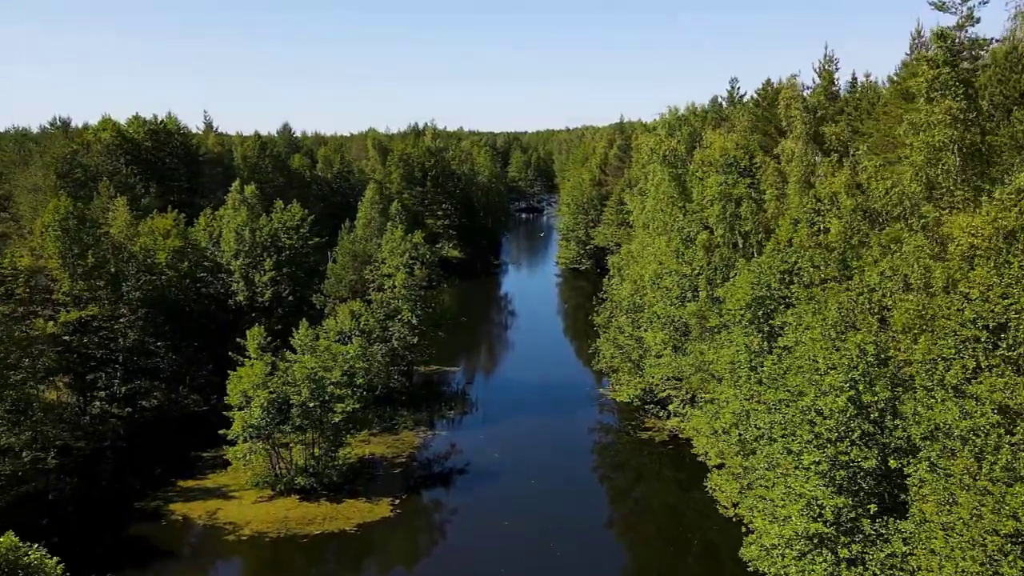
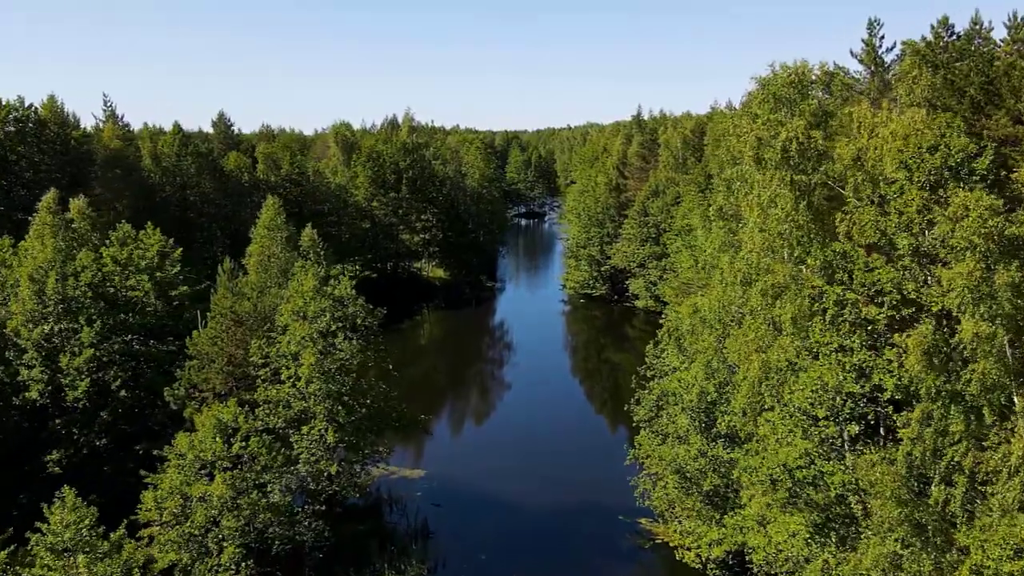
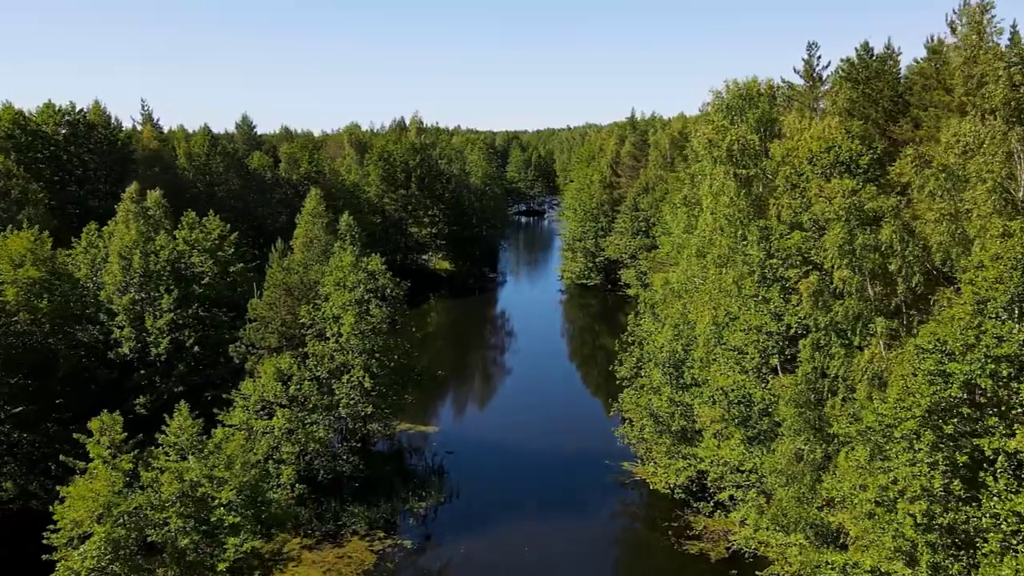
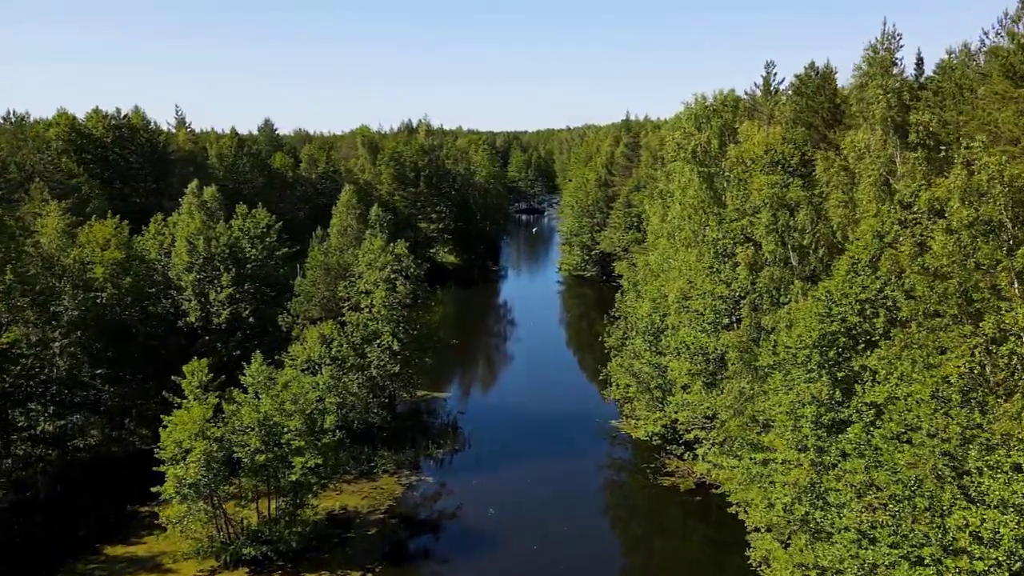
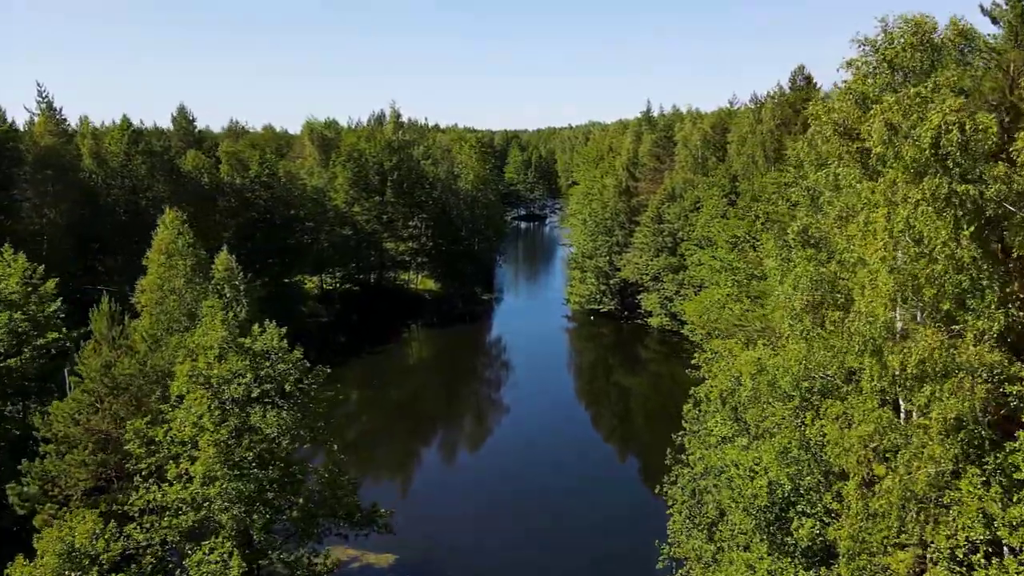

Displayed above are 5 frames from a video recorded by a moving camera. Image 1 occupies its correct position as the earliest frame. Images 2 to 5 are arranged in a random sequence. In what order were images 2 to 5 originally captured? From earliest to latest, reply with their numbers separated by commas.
4, 3, 2, 5
